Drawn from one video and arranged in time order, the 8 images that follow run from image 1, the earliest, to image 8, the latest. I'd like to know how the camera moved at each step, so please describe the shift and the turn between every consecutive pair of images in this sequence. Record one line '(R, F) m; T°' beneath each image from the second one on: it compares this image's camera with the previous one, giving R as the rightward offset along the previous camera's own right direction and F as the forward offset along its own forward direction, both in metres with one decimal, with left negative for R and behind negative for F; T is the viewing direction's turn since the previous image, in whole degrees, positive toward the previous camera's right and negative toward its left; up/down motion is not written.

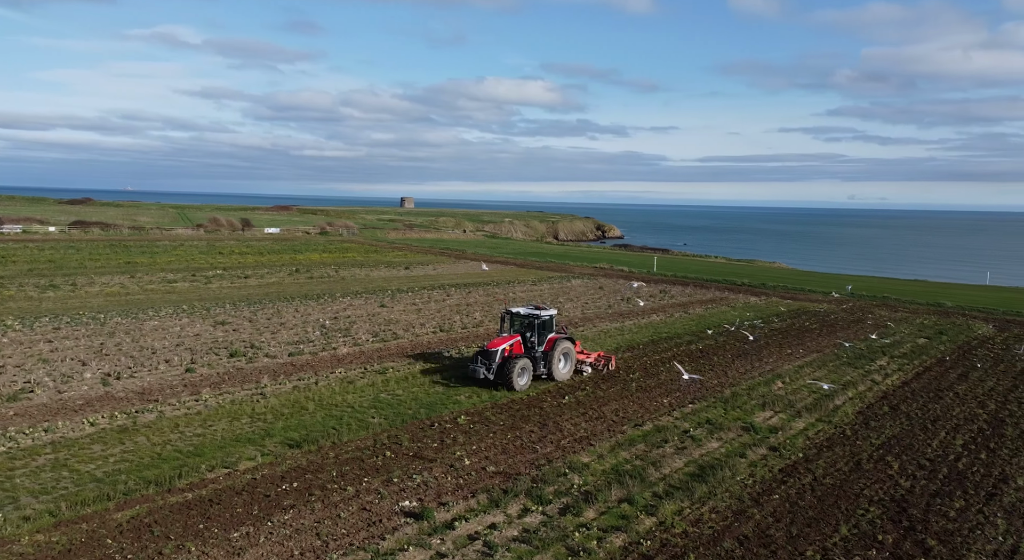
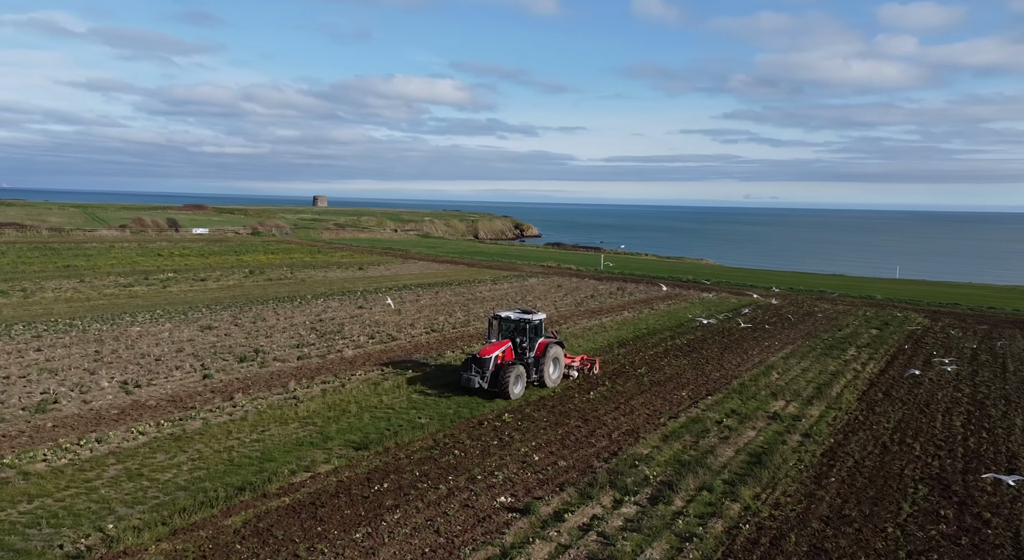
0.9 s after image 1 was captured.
(-2.5, -0.1) m; +6°
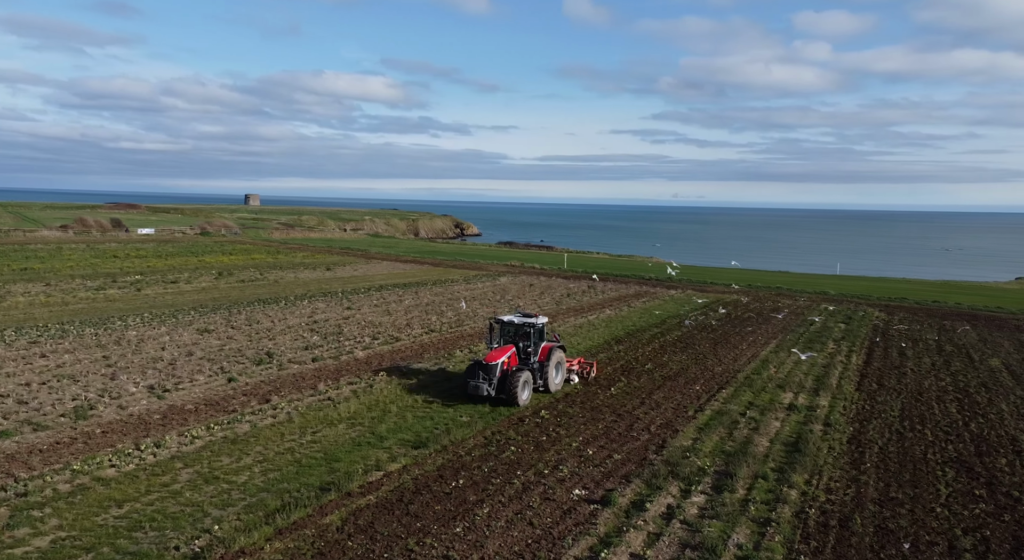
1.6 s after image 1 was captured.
(-1.9, -0.3) m; +4°
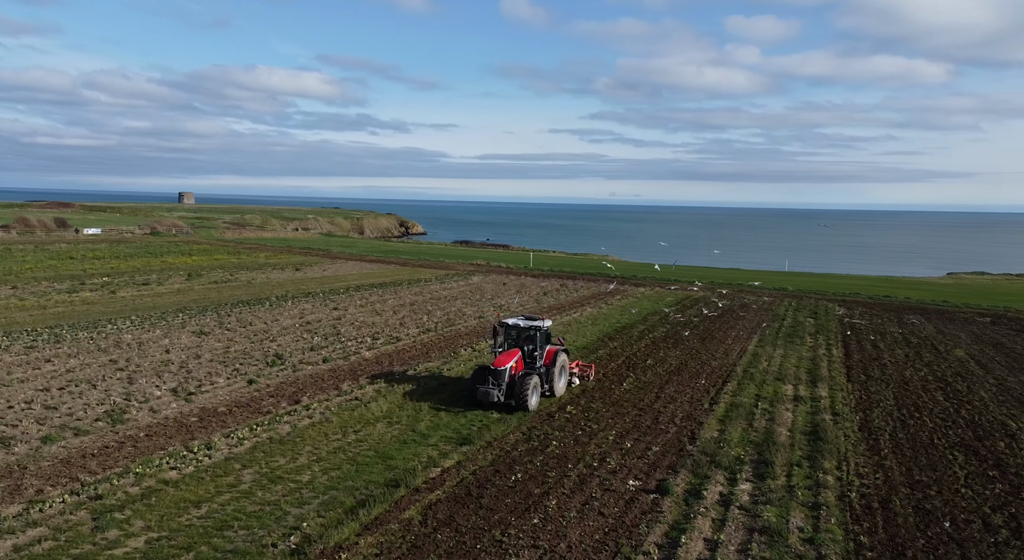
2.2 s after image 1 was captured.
(-1.7, -0.3) m; +4°
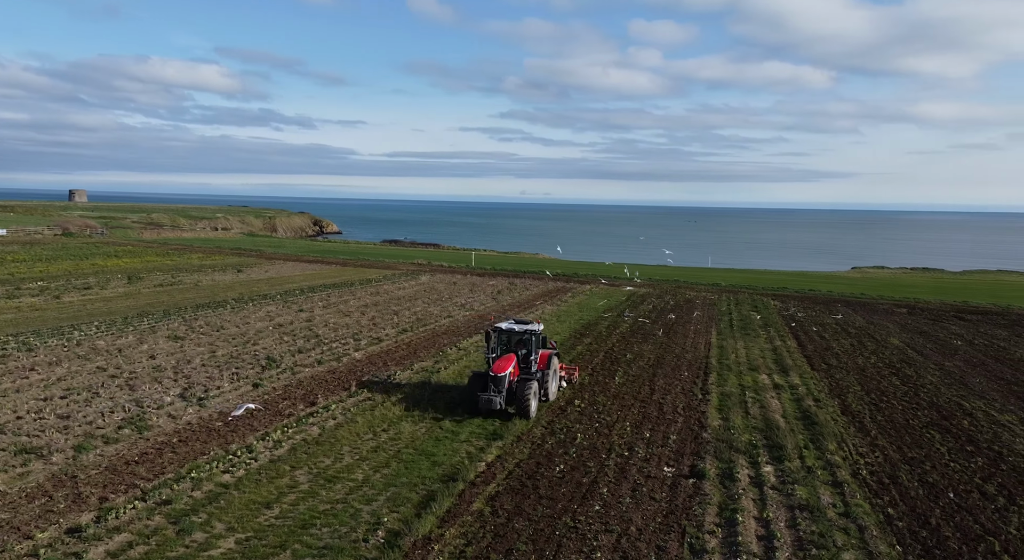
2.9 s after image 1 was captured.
(-1.9, -0.4) m; +6°
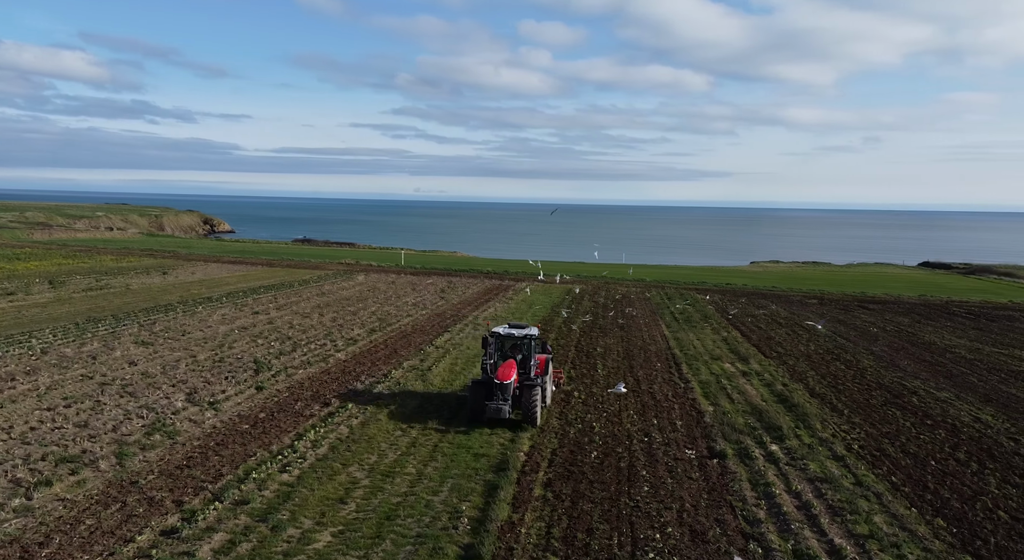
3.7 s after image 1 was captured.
(-2.2, -0.5) m; +7°
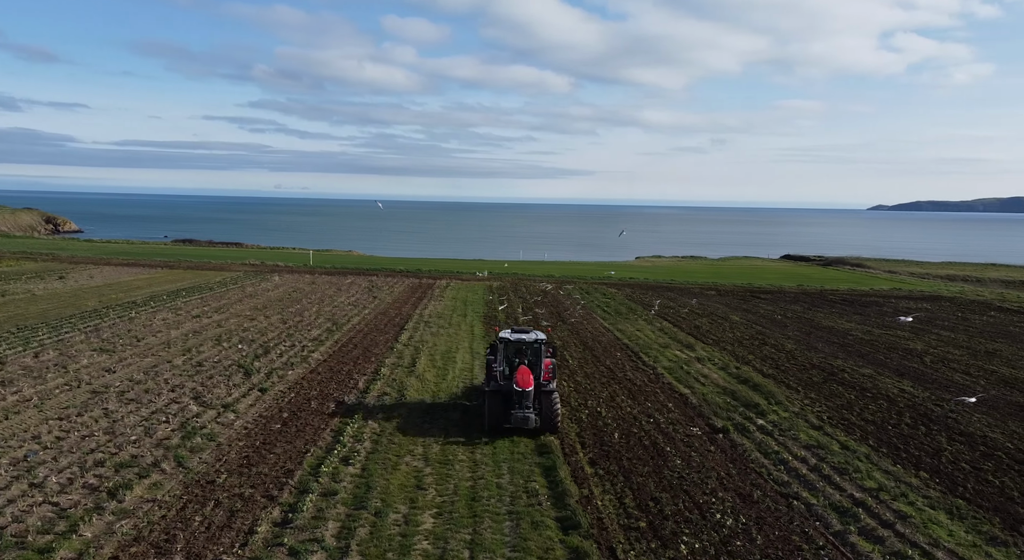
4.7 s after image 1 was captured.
(-2.7, -0.7) m; +9°
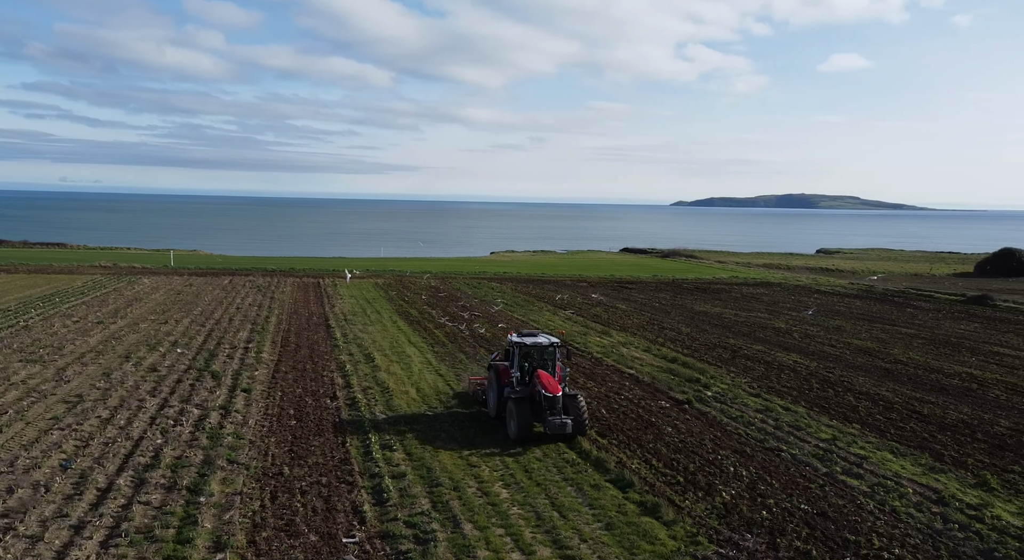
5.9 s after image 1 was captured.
(-3.1, -0.9) m; +12°
